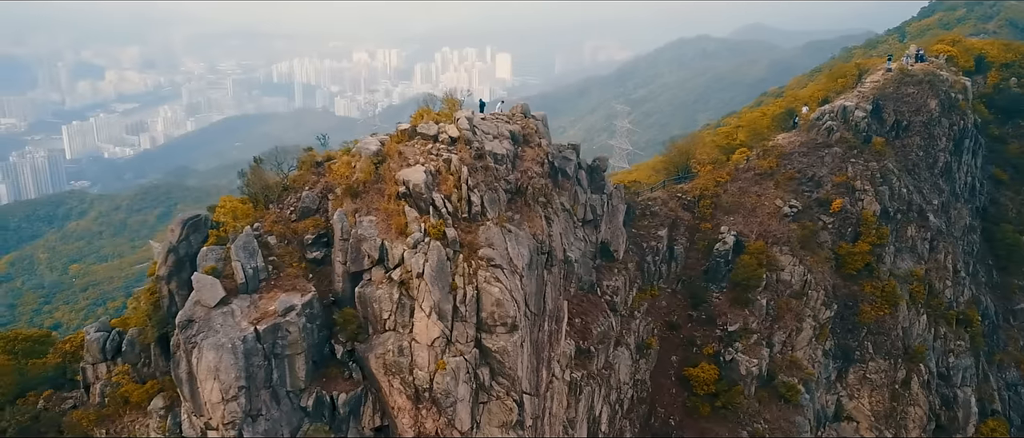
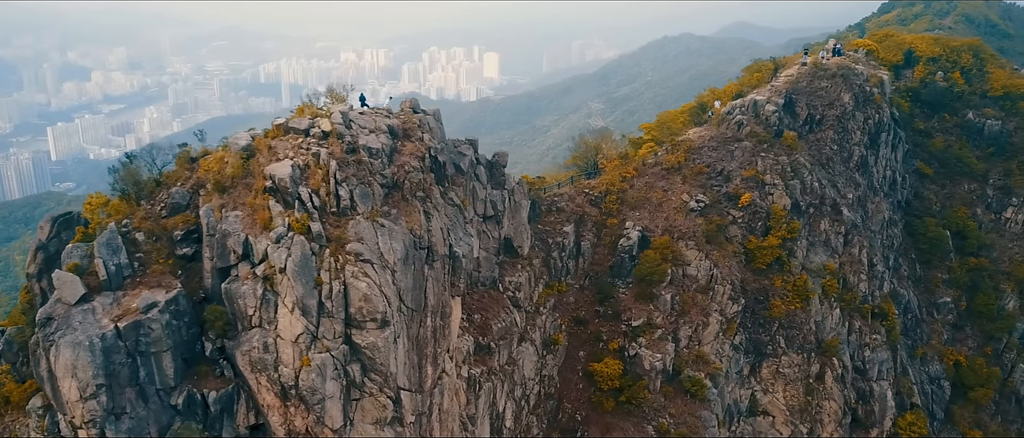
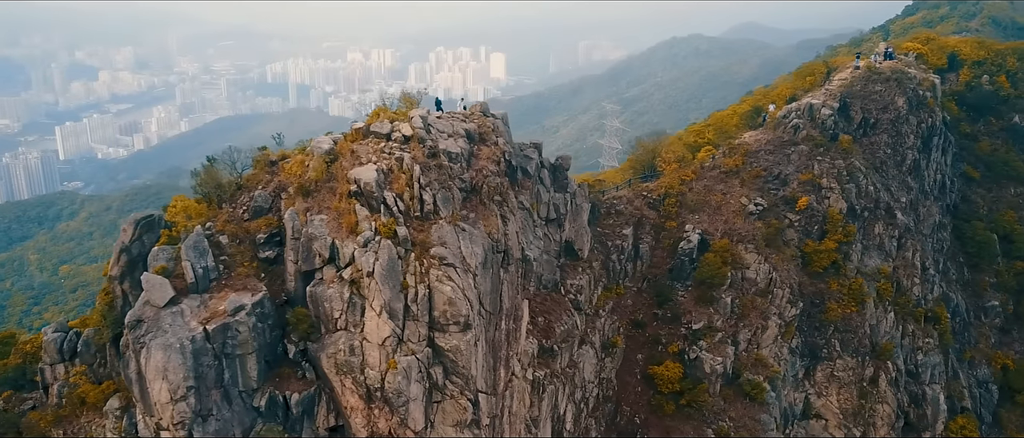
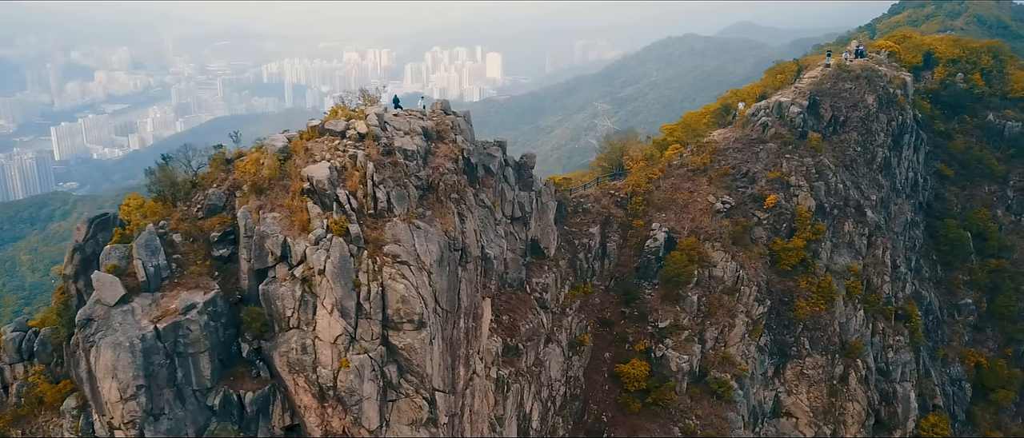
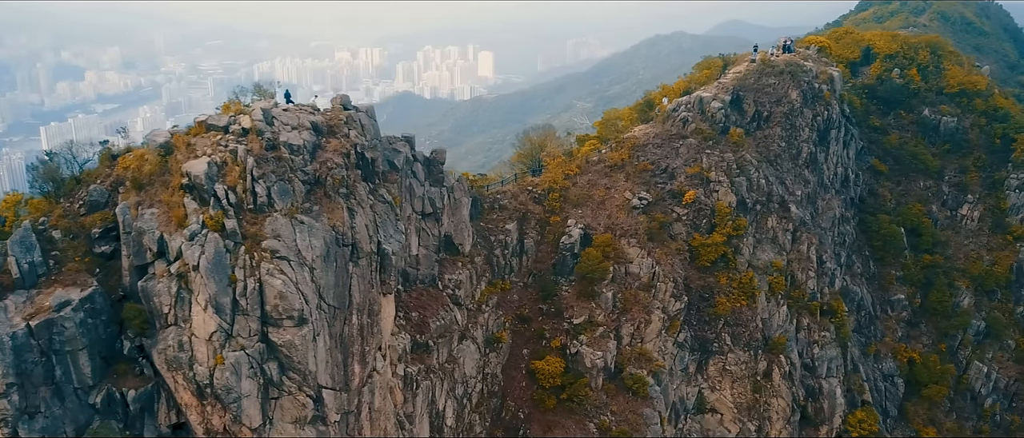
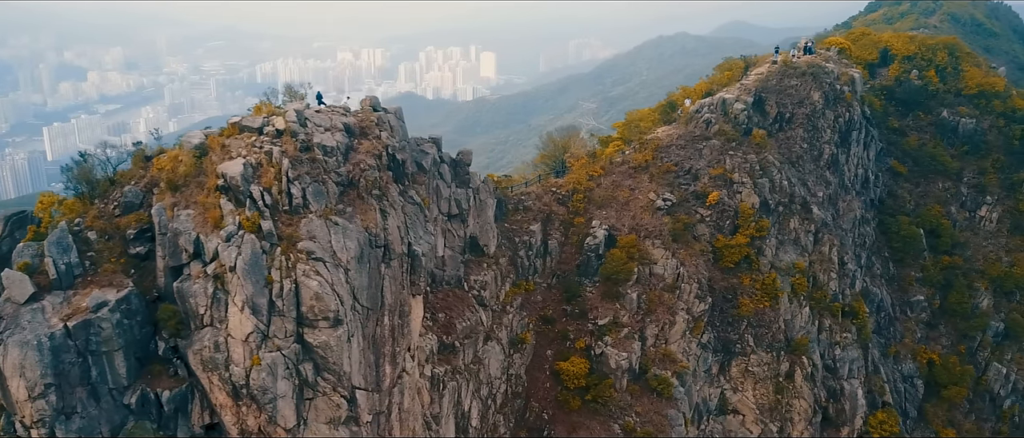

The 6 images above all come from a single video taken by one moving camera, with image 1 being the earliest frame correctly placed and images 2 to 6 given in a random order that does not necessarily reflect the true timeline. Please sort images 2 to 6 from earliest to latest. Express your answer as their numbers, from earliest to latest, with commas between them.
3, 4, 2, 6, 5
